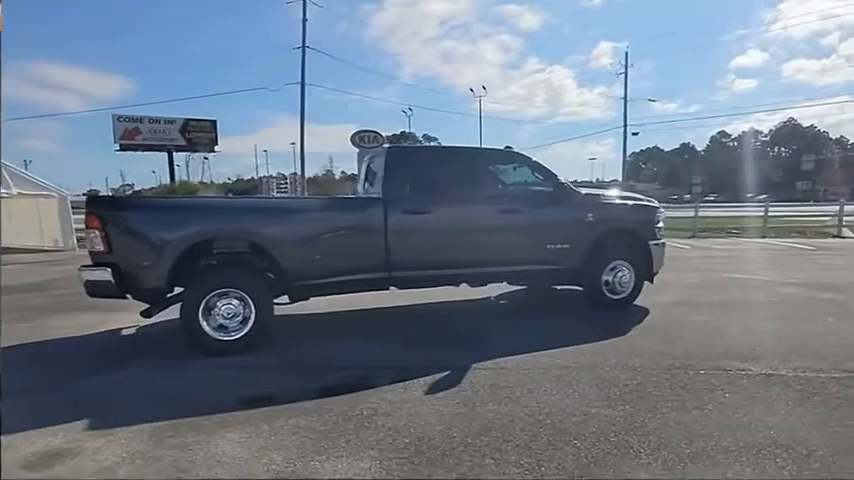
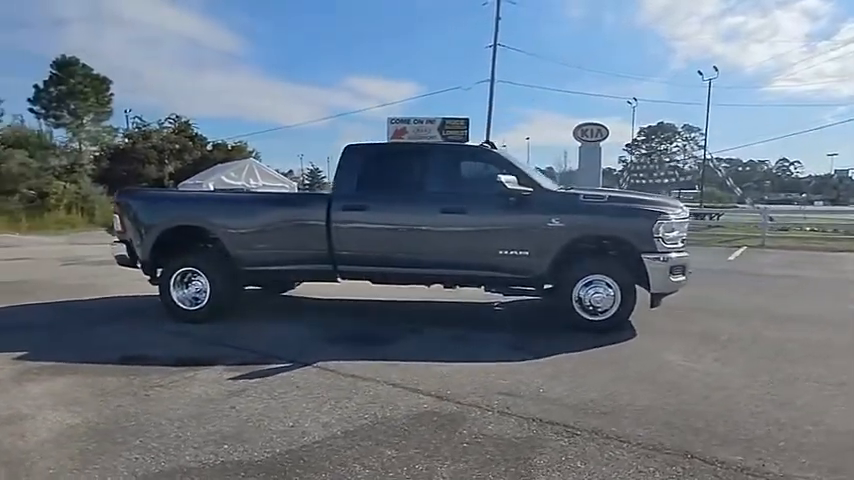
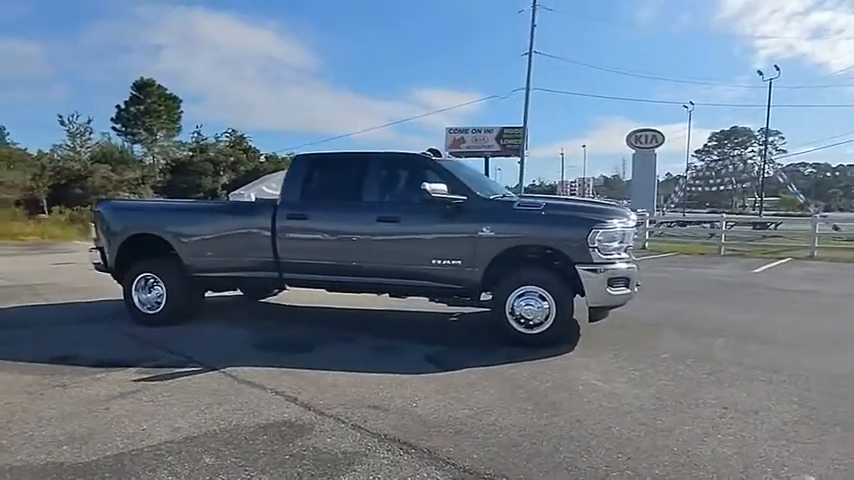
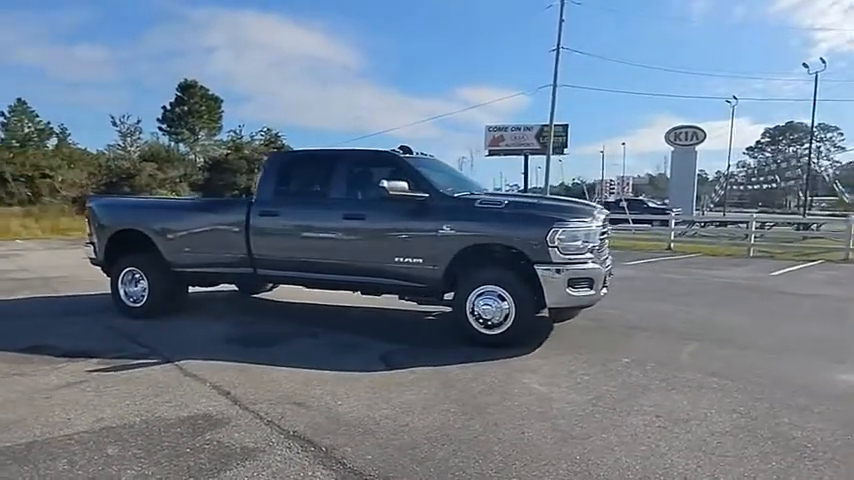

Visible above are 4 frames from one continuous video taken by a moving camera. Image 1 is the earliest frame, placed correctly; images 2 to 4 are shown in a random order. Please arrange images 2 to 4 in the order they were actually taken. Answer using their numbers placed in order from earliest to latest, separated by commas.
2, 3, 4
